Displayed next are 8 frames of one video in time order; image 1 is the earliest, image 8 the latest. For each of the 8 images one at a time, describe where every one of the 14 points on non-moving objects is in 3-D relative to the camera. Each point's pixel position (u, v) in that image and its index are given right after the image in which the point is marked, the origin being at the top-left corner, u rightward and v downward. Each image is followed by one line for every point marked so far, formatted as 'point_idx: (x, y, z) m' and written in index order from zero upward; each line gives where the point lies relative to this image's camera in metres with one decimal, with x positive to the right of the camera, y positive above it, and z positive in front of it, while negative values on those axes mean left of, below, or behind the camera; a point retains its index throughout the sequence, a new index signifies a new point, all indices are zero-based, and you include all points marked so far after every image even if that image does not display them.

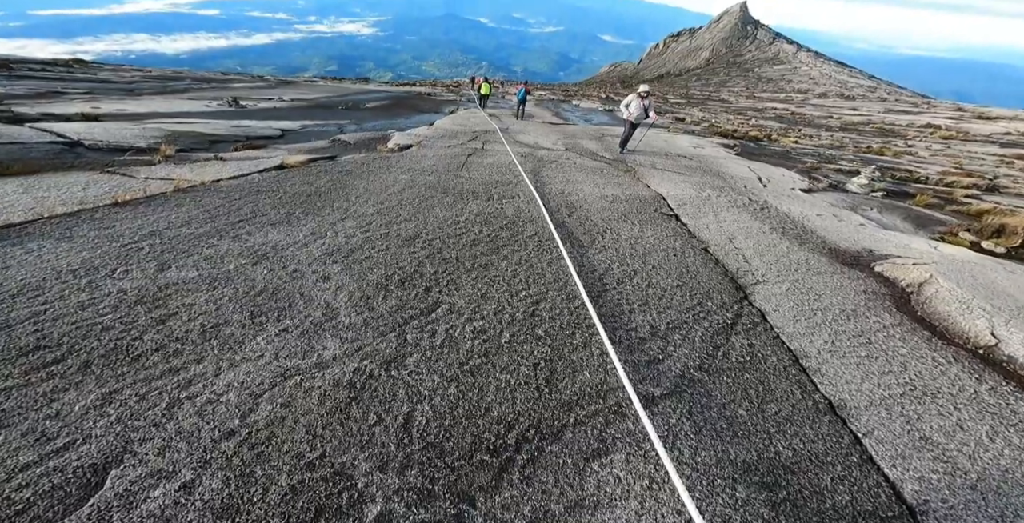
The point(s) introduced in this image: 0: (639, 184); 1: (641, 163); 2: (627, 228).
0: (+4.3, +2.6, +13.8) m
1: (+5.7, +4.3, +18.0) m
2: (+2.8, +0.8, +10.0) m
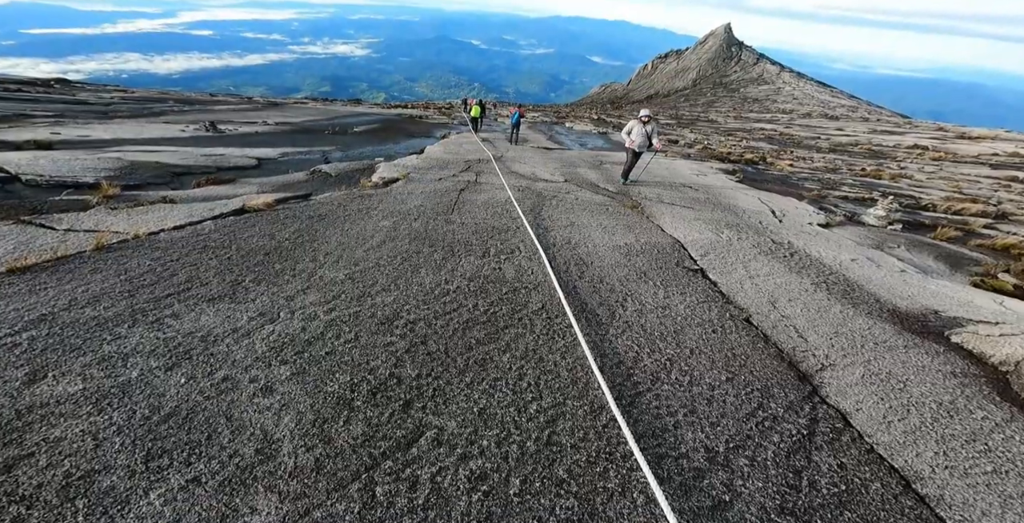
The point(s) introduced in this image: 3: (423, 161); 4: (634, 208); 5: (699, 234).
0: (+4.2, +1.1, +12.2) m
1: (+5.5, +2.6, +16.5) m
2: (+2.8, -0.6, +8.3) m
3: (-4.1, +4.6, +18.8) m
4: (+4.3, +1.9, +14.6) m
5: (+5.5, +0.9, +12.1) m
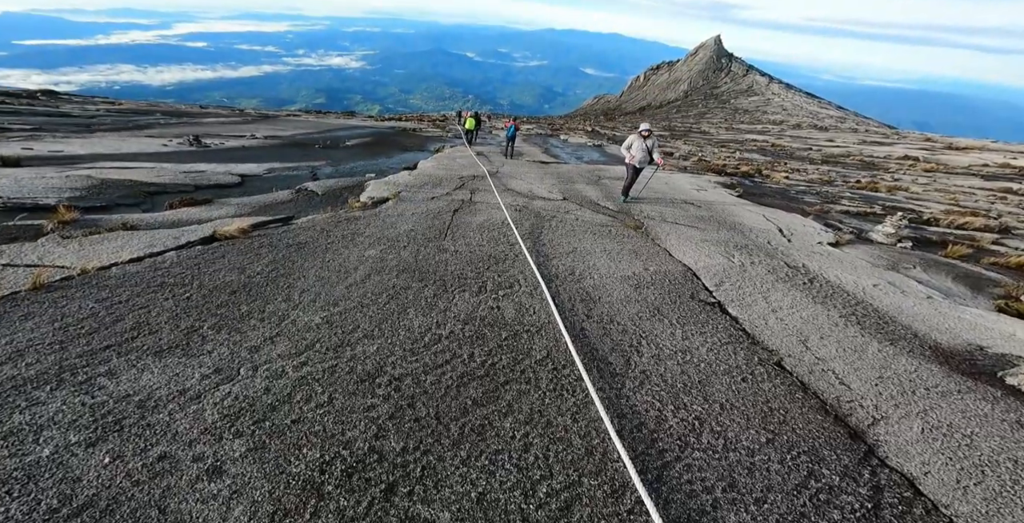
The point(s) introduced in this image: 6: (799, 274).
0: (+4.1, +0.3, +11.4) m
1: (+5.3, +1.8, +15.8) m
2: (+2.8, -1.3, +7.5) m
3: (-4.2, +3.6, +17.9) m
4: (+4.2, +1.1, +13.8) m
5: (+5.5, +0.1, +11.3) m
6: (+7.6, -0.2, +10.9) m
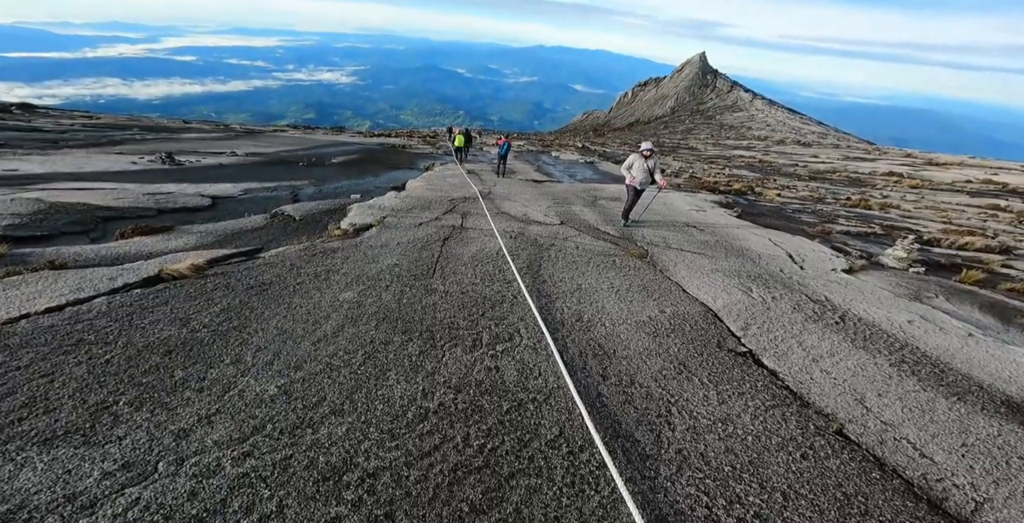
0: (+4.1, -0.6, +10.3) m
1: (+5.1, +0.8, +14.7) m
2: (+2.8, -2.1, +6.3) m
3: (-4.5, +2.5, +16.7) m
4: (+4.1, +0.2, +12.7) m
5: (+5.4, -0.8, +10.2) m
6: (+7.6, -1.1, +9.8) m
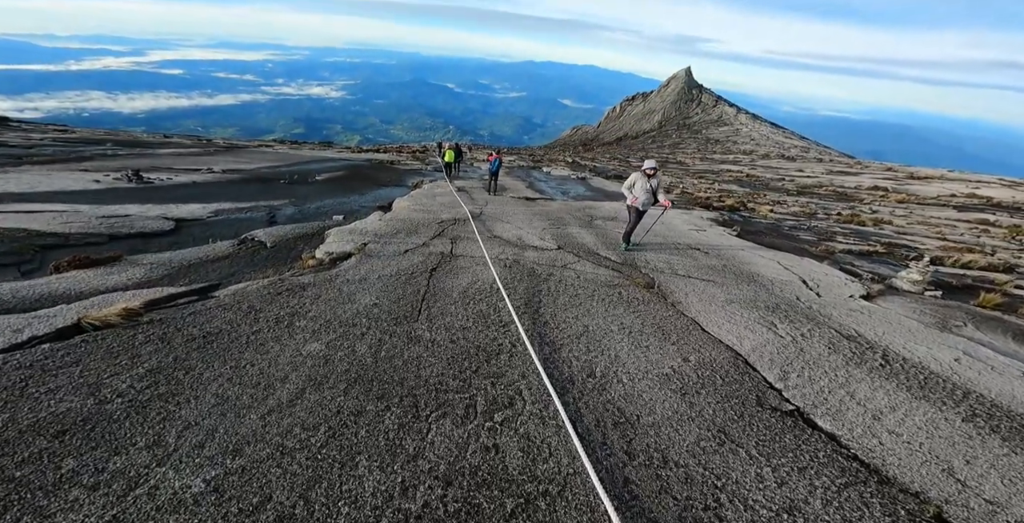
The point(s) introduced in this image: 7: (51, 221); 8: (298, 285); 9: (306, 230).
0: (+4.0, -1.3, +9.2) m
1: (+4.9, -0.1, +13.7) m
2: (+2.9, -2.7, +5.0) m
3: (-4.8, +1.4, +15.4) m
4: (+3.9, -0.7, +11.6) m
5: (+5.3, -1.5, +9.1) m
6: (+7.5, -1.8, +8.8) m
7: (-15.5, +1.2, +14.0) m
8: (-4.8, -0.5, +9.3) m
9: (-7.4, +1.1, +14.9) m
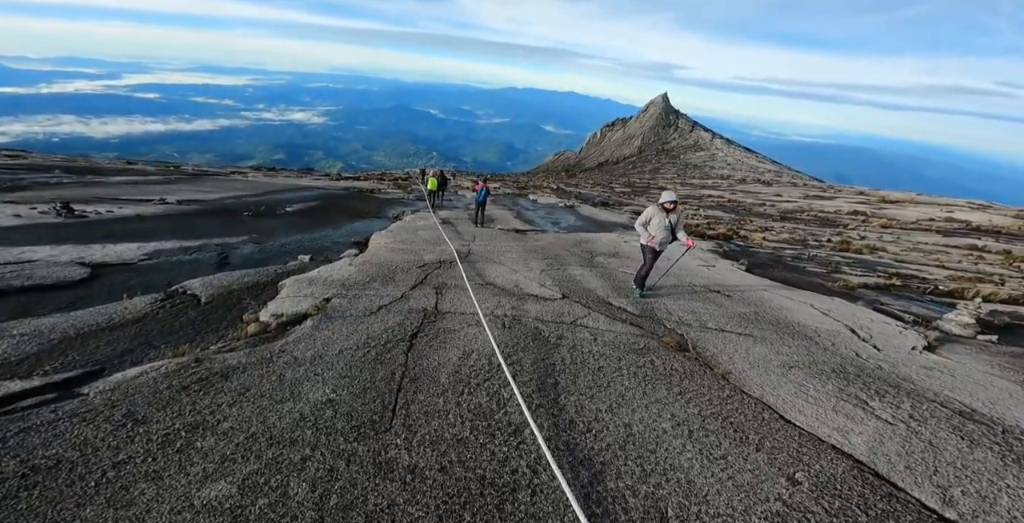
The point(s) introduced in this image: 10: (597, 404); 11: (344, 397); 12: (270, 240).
0: (+4.1, -2.5, +6.9) m
1: (+4.9, -1.5, +11.6) m
2: (+3.2, -3.6, +2.7) m
3: (-4.9, -0.2, +13.0) m
4: (+3.9, -2.0, +9.4) m
5: (+5.5, -2.7, +6.9) m
6: (+7.7, -2.9, +6.7) m
7: (-15.6, -0.4, +11.0) m
8: (-4.6, -1.8, +6.7) m
9: (-7.6, -0.5, +12.3) m
10: (+1.4, -2.3, +6.8) m
11: (-2.6, -2.0, +6.5) m
12: (-11.4, +1.0, +19.3) m
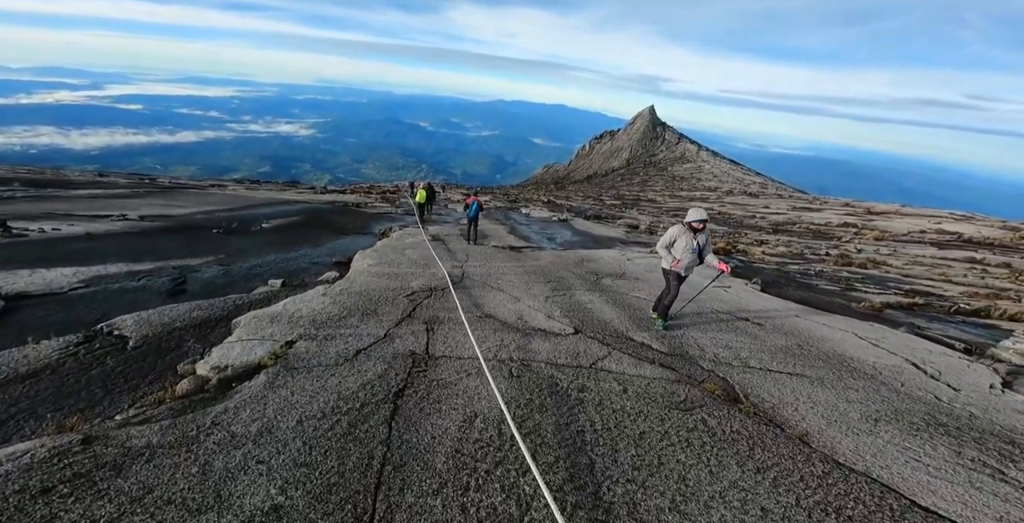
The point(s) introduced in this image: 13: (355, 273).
0: (+4.4, -3.1, +5.2) m
1: (+5.0, -2.2, +9.9) m
2: (+3.6, -4.1, +0.9) m
3: (-4.9, -1.0, +11.0) m
4: (+4.1, -2.6, +7.7) m
5: (+5.7, -3.2, +5.2) m
6: (+7.9, -3.4, +5.0) m
7: (-15.5, -1.2, +8.8) m
8: (-4.4, -2.4, +4.8) m
9: (-7.5, -1.3, +10.3) m
10: (+1.6, -2.9, +5.0) m
11: (-2.4, -2.6, +4.6) m
12: (-11.5, 0.0, +17.3) m
13: (-5.5, -0.3, +14.4) m
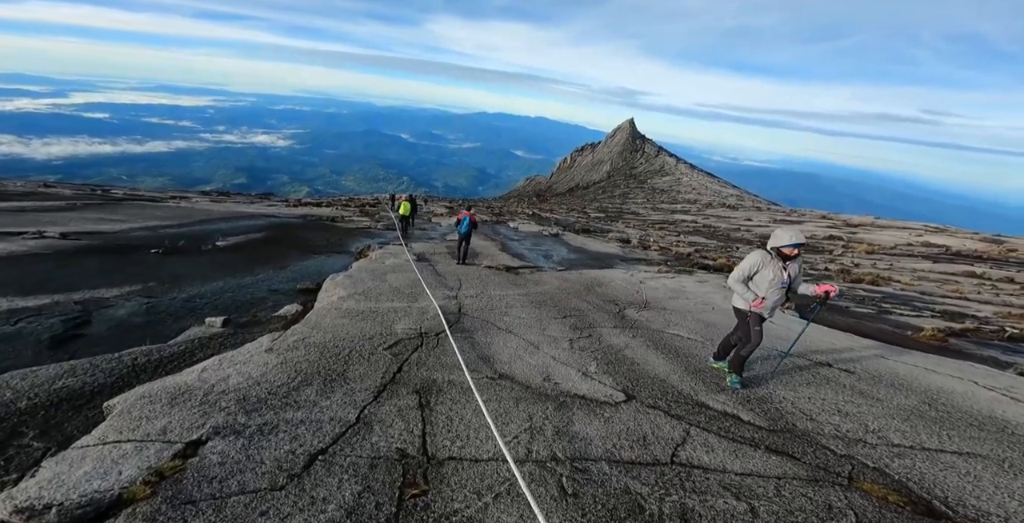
0: (+5.1, -3.6, +2.4) m
1: (+5.5, -2.9, +7.1) m
2: (+4.6, -4.5, -2.0) m
3: (-4.4, -1.7, +7.8) m
4: (+4.8, -3.2, +4.8) m
5: (+6.5, -3.7, +2.4) m
6: (+8.7, -4.0, +2.4) m
7: (-14.9, -2.0, +5.1) m
8: (-3.6, -3.0, +1.5) m
9: (-6.9, -2.0, +6.9) m
10: (+2.4, -3.4, +2.0) m
11: (-1.6, -3.2, +1.4) m
12: (-11.3, -1.0, +13.7) m
13: (-5.2, -1.2, +11.2) m
